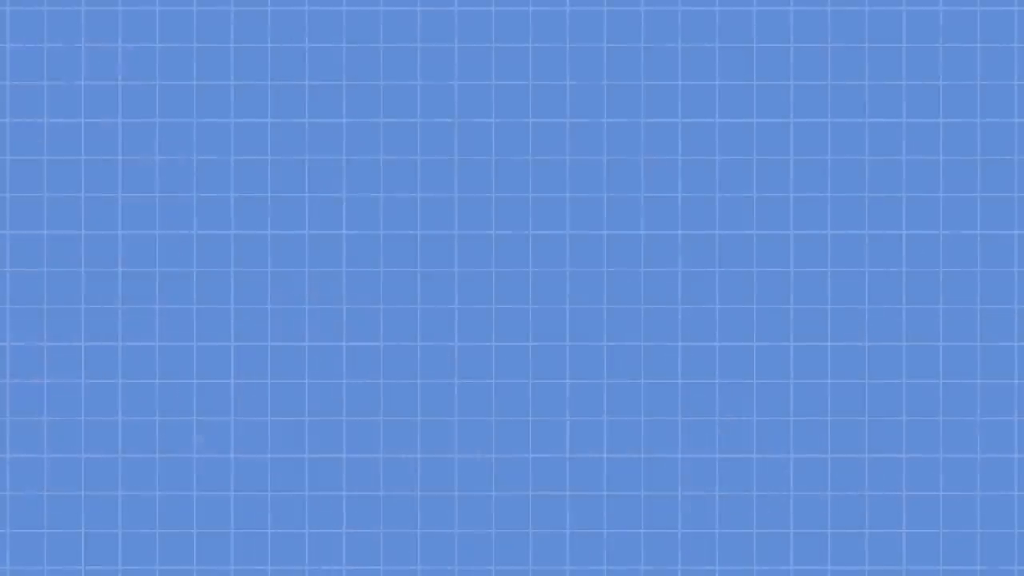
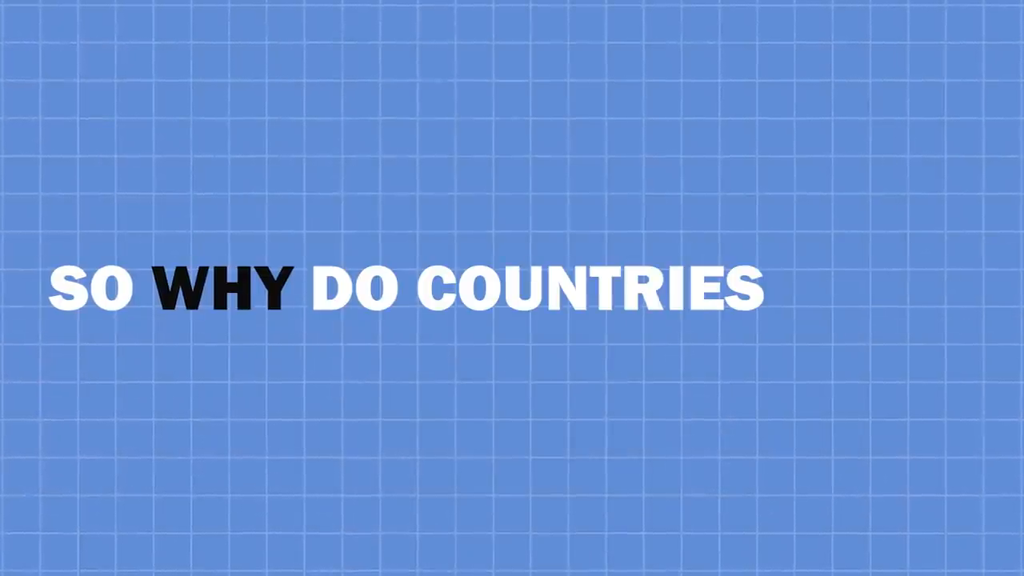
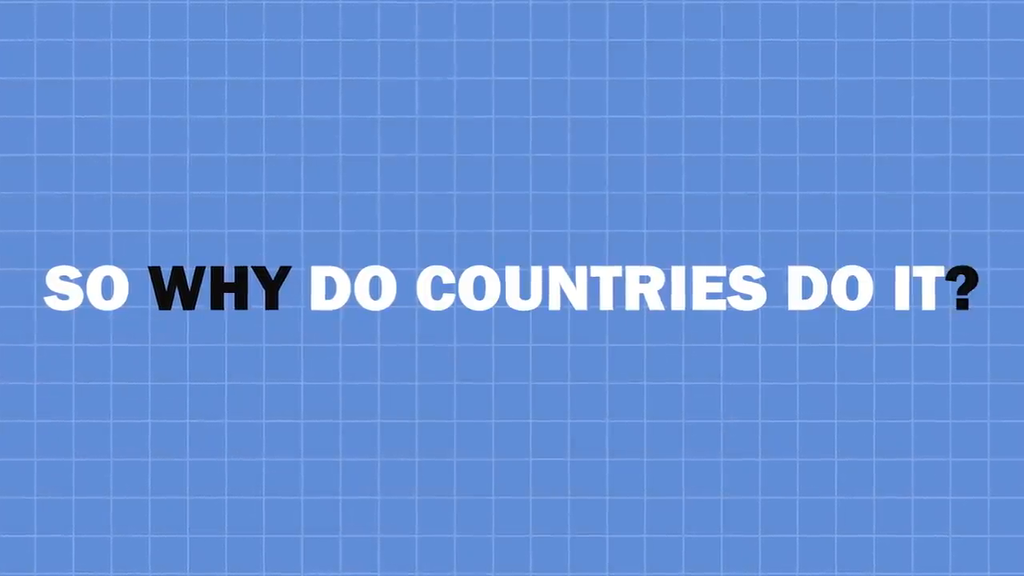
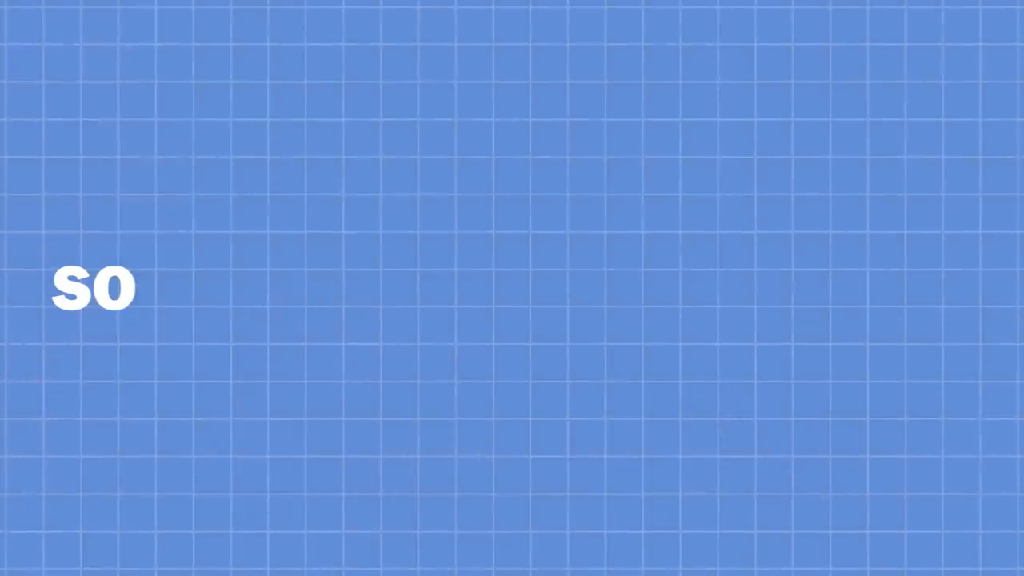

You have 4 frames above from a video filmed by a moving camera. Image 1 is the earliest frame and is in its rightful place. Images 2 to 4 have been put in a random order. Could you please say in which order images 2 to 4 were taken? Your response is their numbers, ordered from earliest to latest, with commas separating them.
4, 2, 3
